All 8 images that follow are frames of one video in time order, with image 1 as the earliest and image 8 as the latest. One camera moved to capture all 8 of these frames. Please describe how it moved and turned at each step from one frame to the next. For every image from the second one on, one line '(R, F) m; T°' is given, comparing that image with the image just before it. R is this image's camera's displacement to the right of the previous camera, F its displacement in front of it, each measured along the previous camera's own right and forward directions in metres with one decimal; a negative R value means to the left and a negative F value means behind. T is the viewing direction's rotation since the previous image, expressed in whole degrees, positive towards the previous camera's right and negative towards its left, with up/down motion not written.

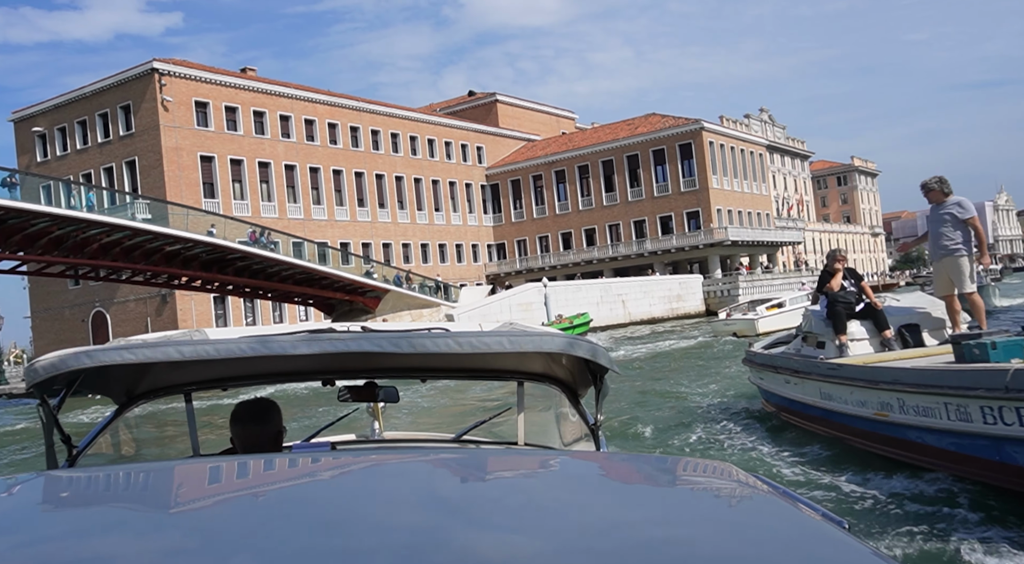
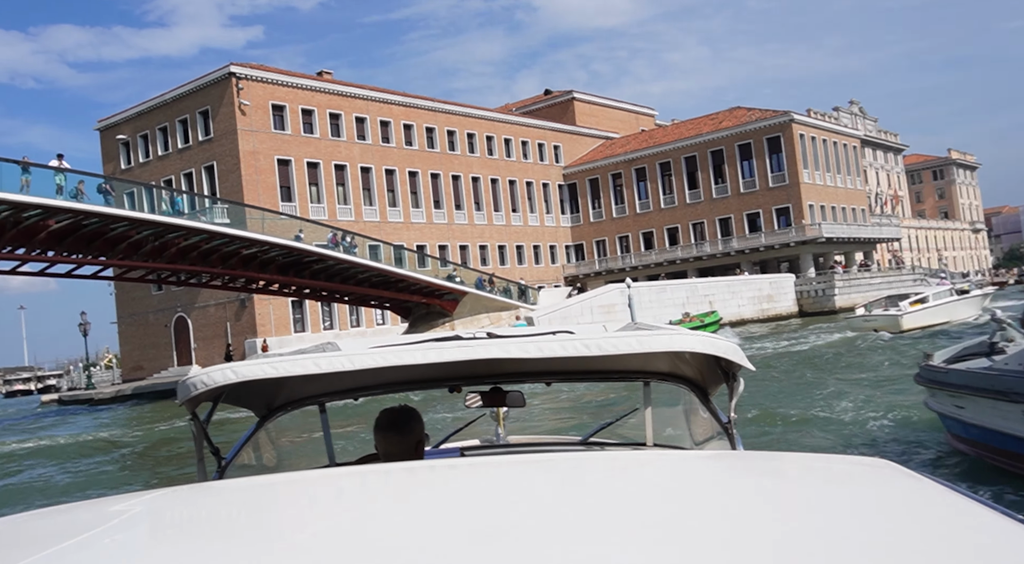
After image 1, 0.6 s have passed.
(-0.2, +1.3) m; -4°
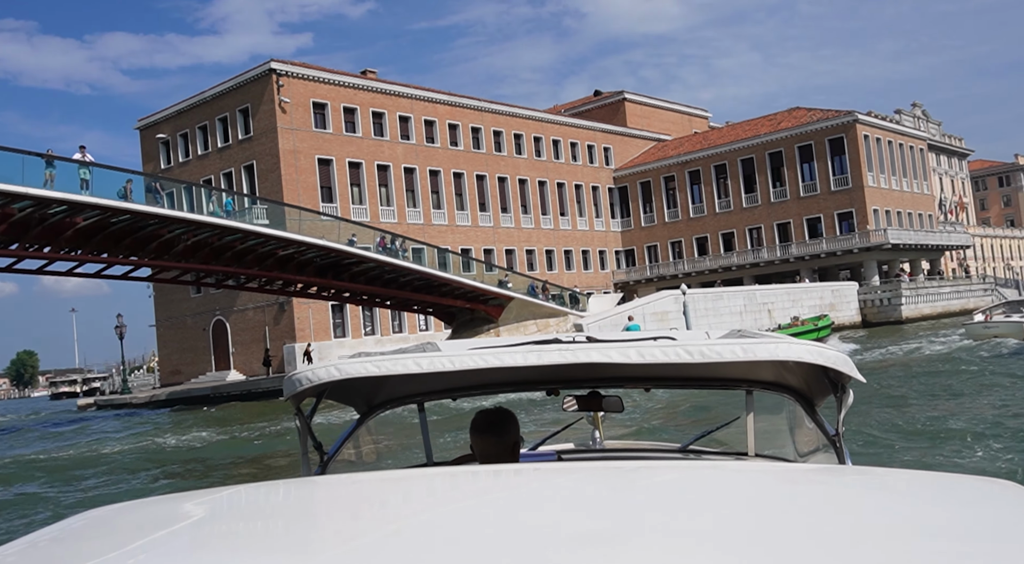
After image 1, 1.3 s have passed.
(-0.1, +1.7) m; -2°
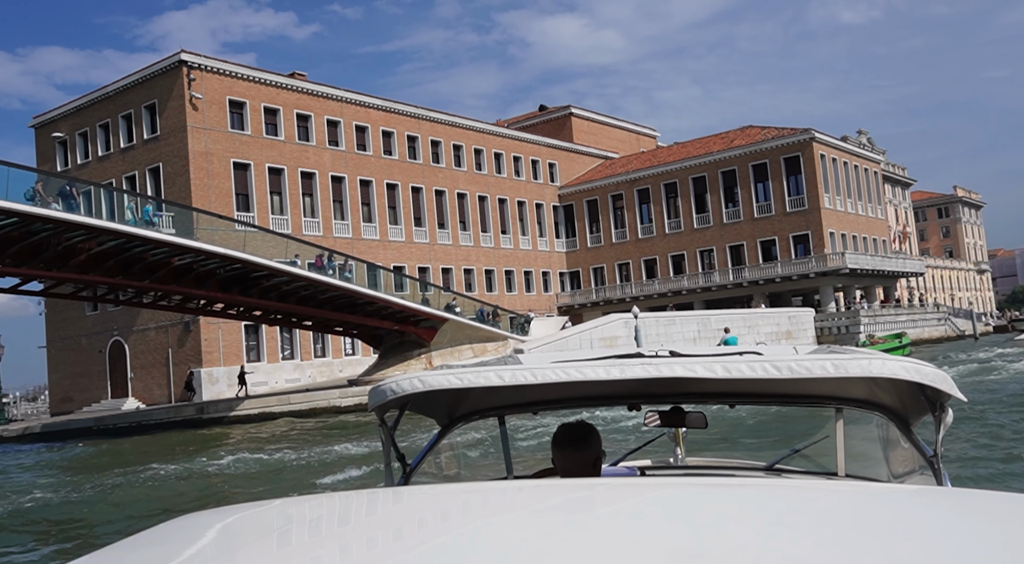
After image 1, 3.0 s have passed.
(+0.2, +3.4) m; +3°
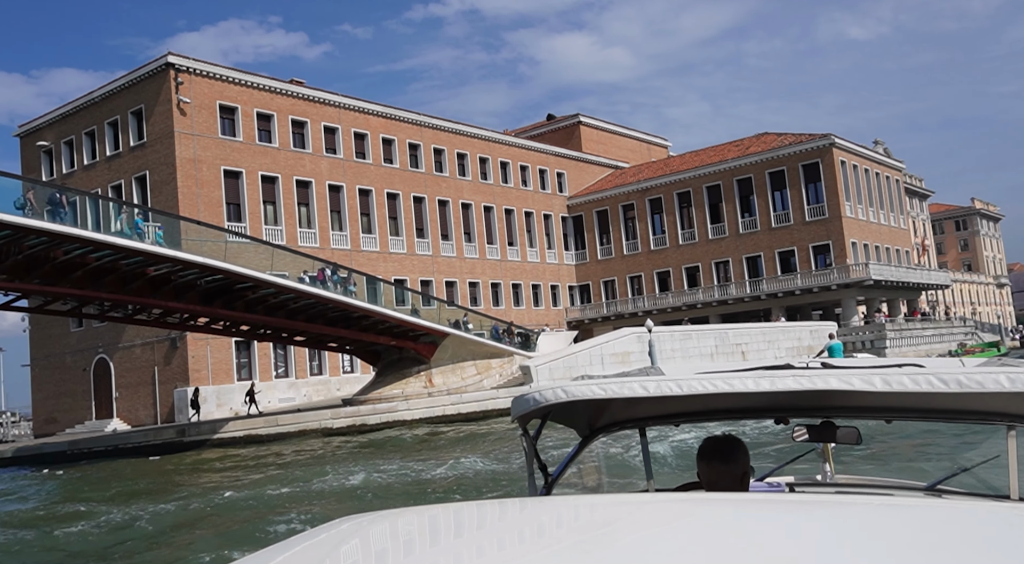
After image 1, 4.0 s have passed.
(+0.1, +1.9) m; -1°
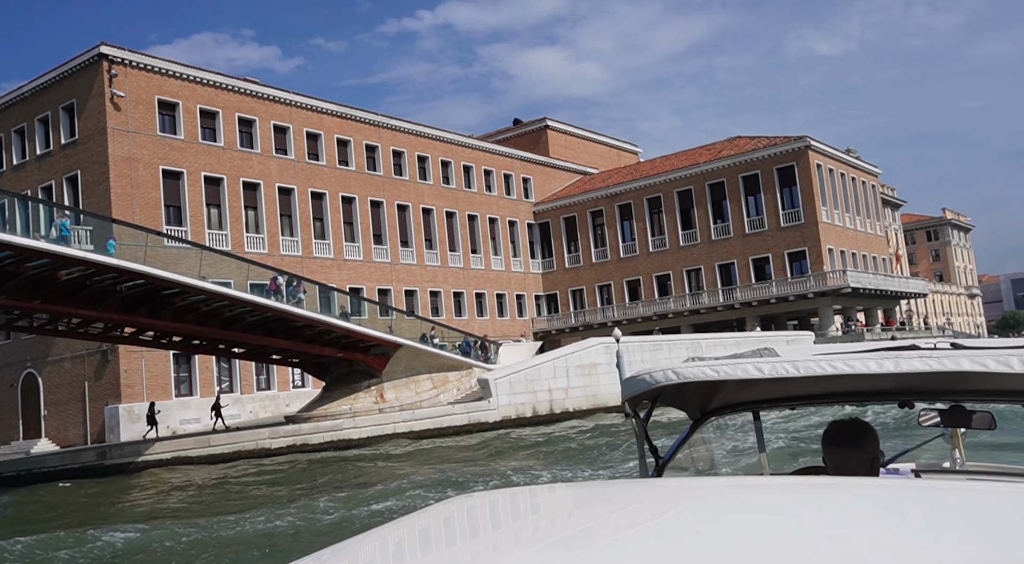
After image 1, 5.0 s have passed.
(+0.4, +2.0) m; +1°
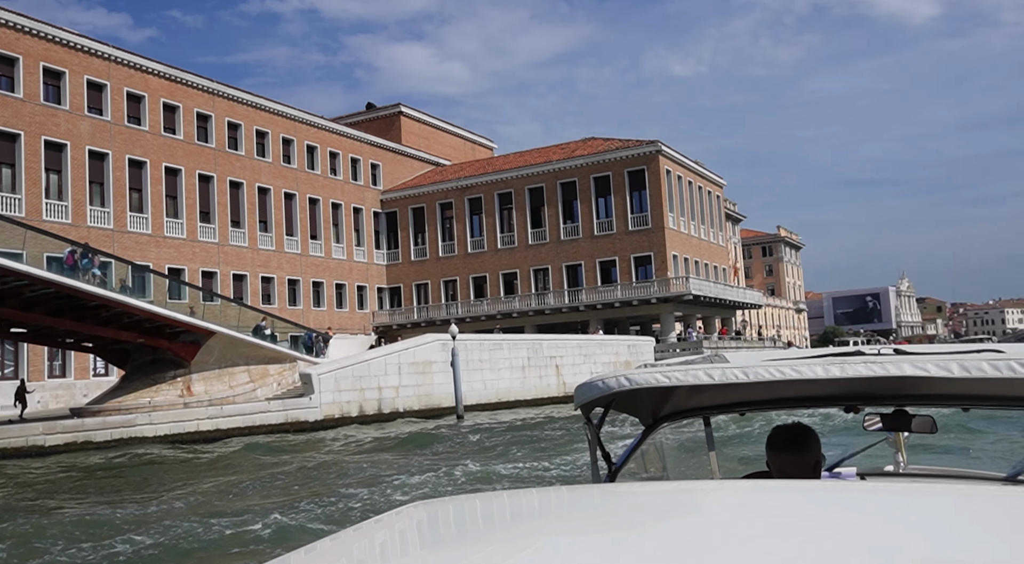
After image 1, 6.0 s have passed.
(+0.5, +1.7) m; +8°
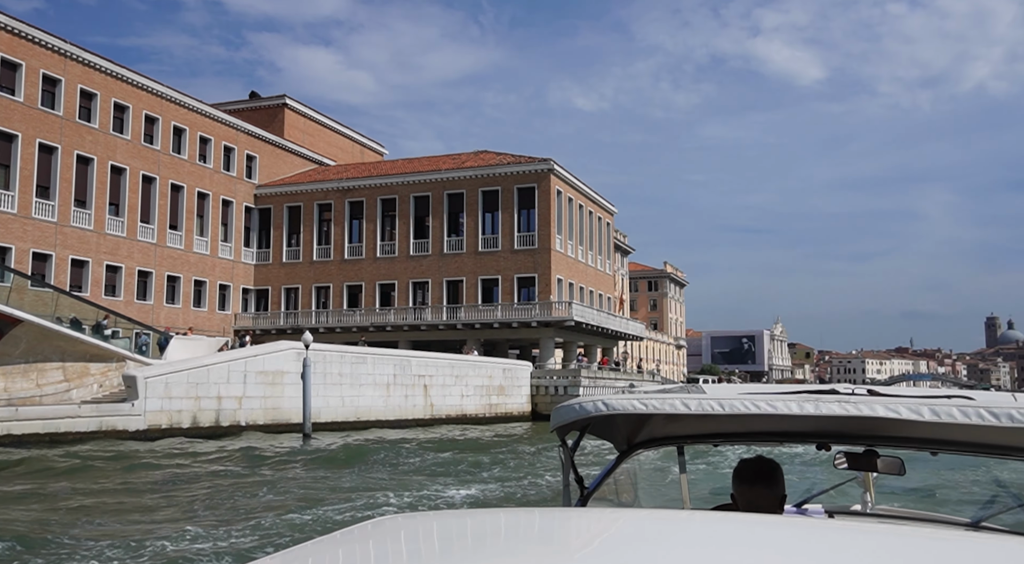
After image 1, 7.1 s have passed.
(+0.5, +2.4) m; +6°
